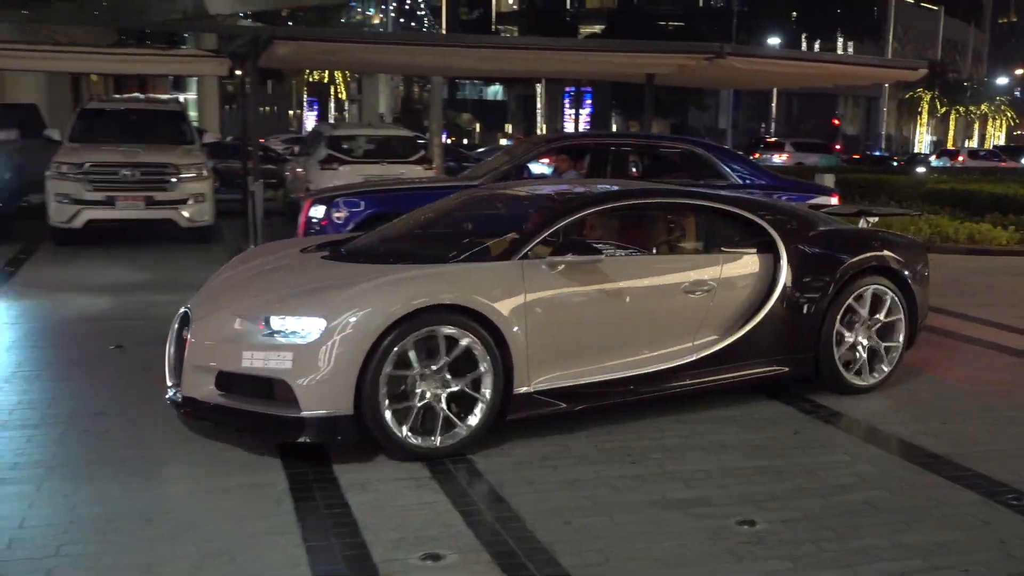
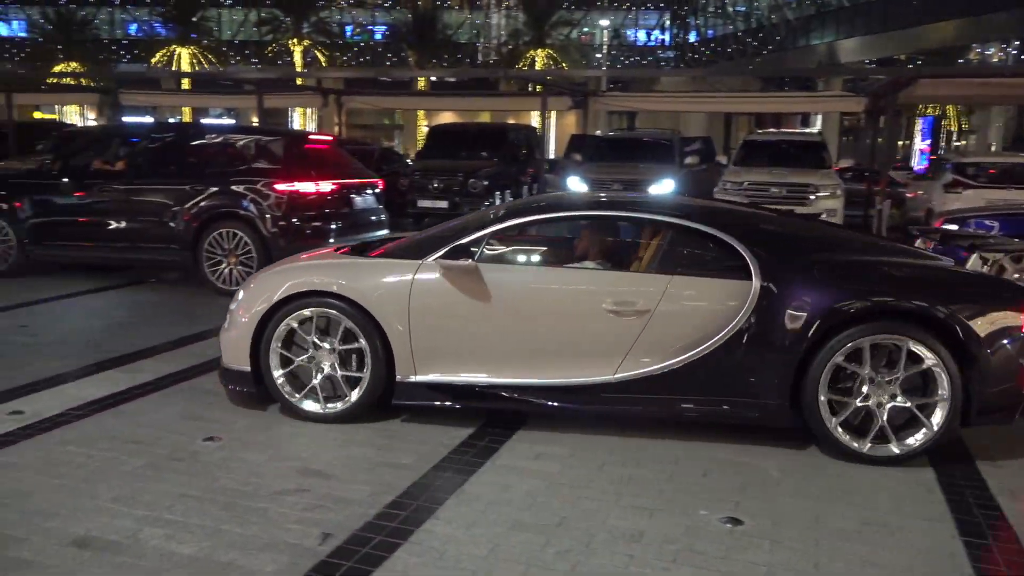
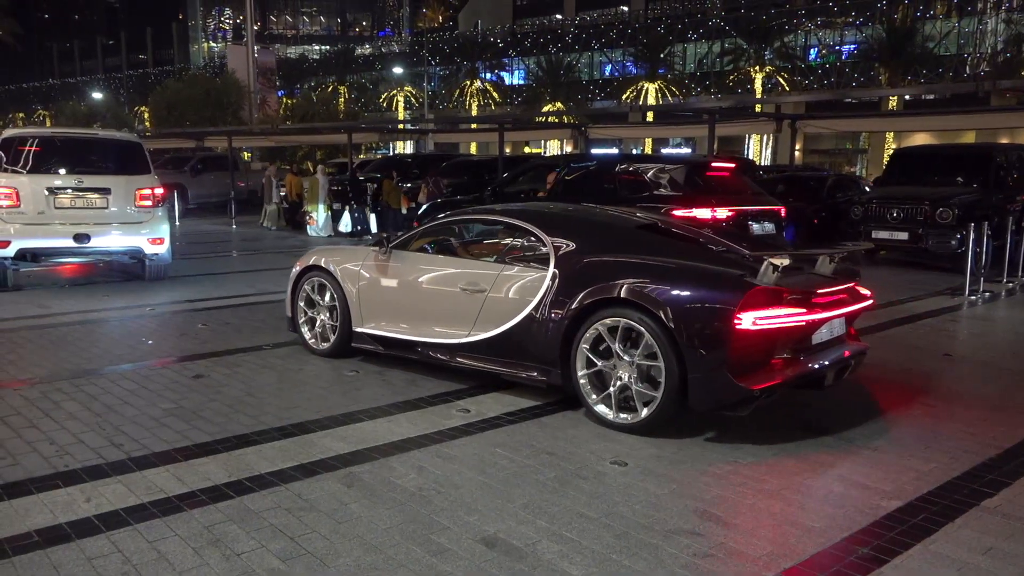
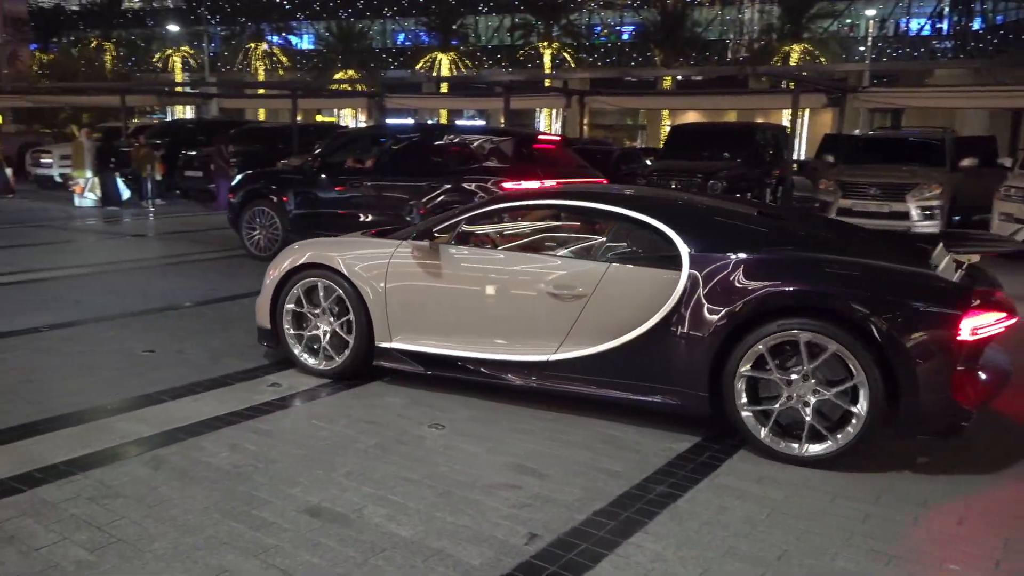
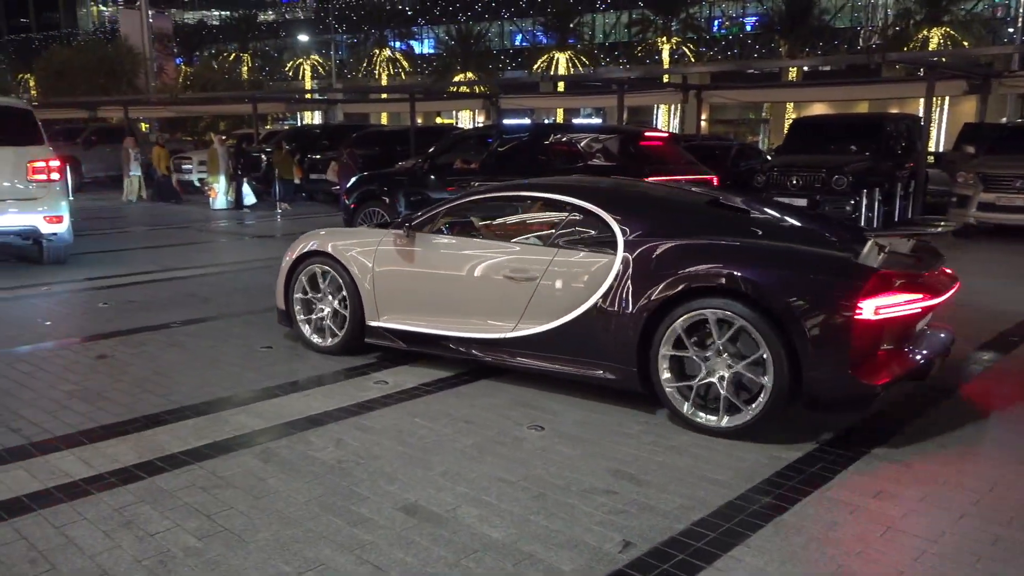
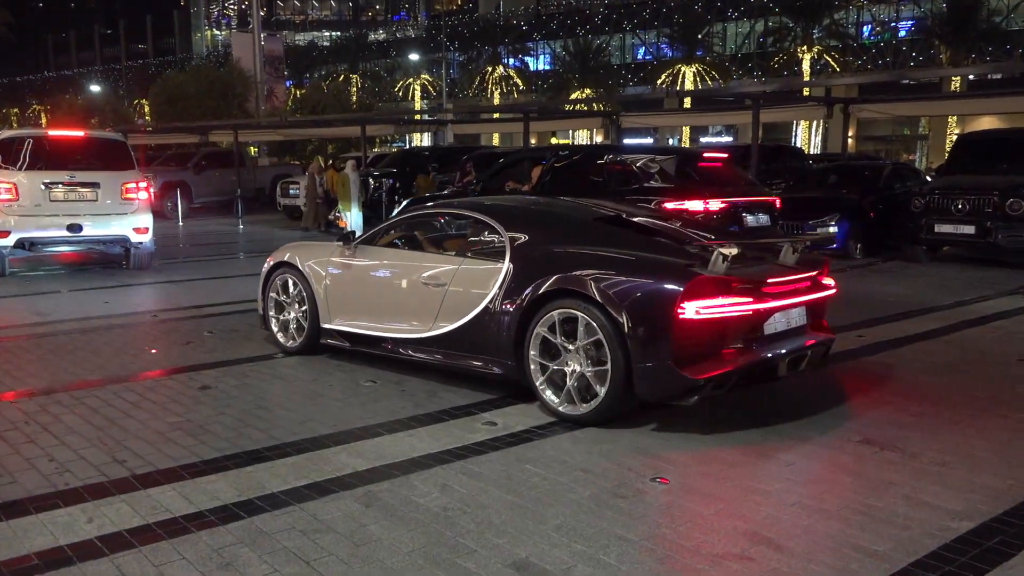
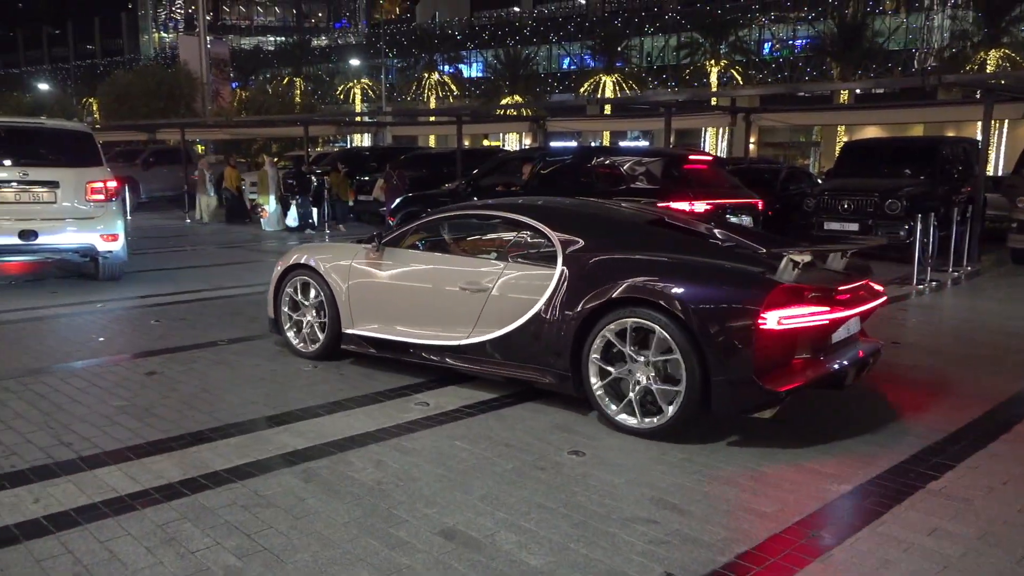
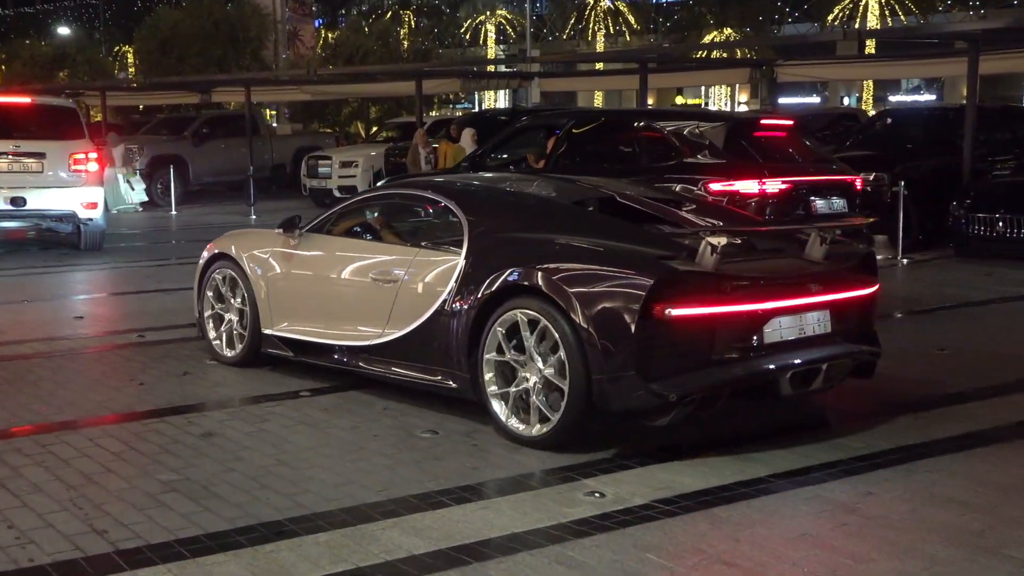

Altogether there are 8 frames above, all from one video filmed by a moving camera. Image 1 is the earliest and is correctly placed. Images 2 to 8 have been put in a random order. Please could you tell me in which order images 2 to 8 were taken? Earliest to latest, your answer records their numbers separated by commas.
2, 4, 5, 7, 3, 6, 8
